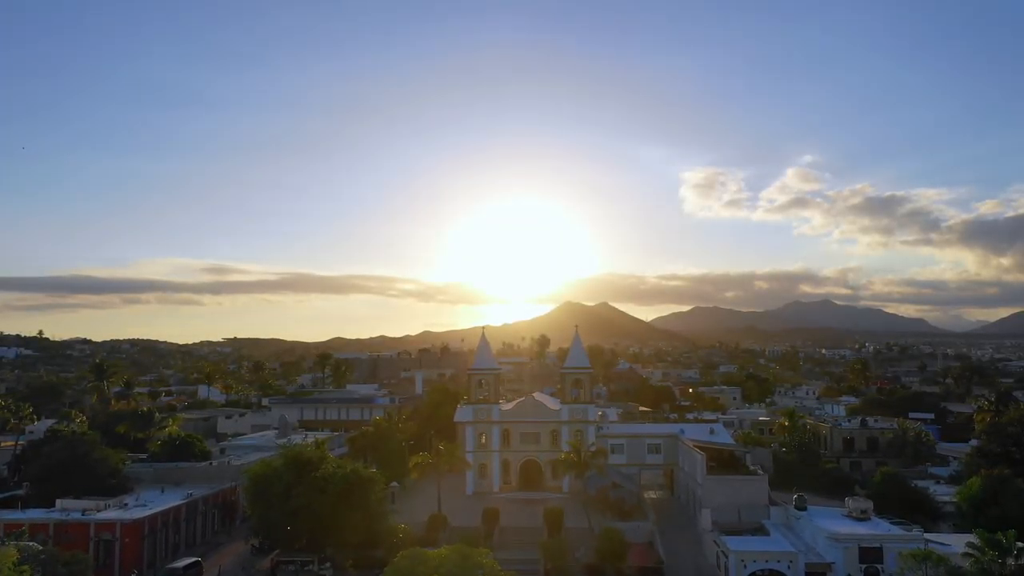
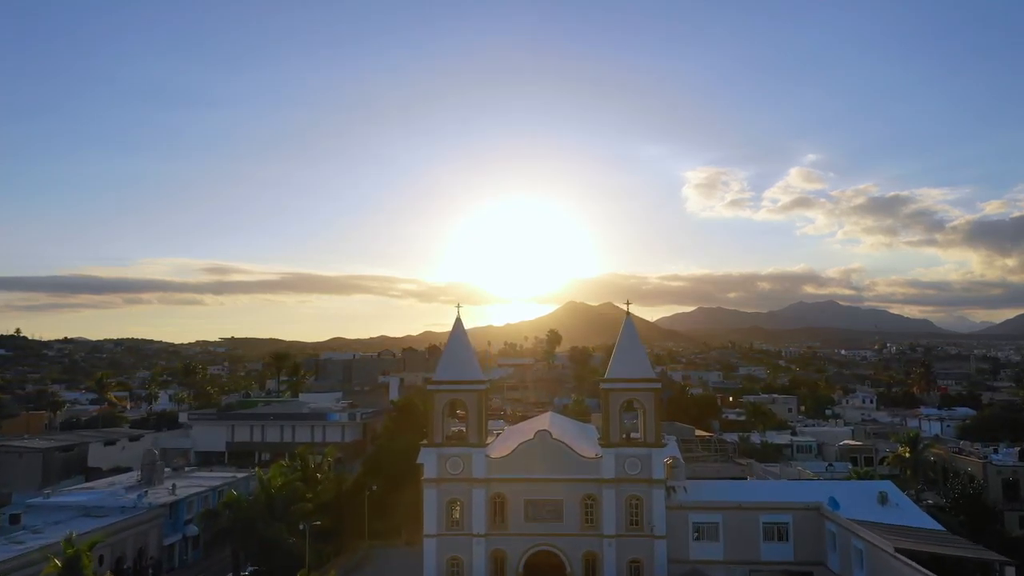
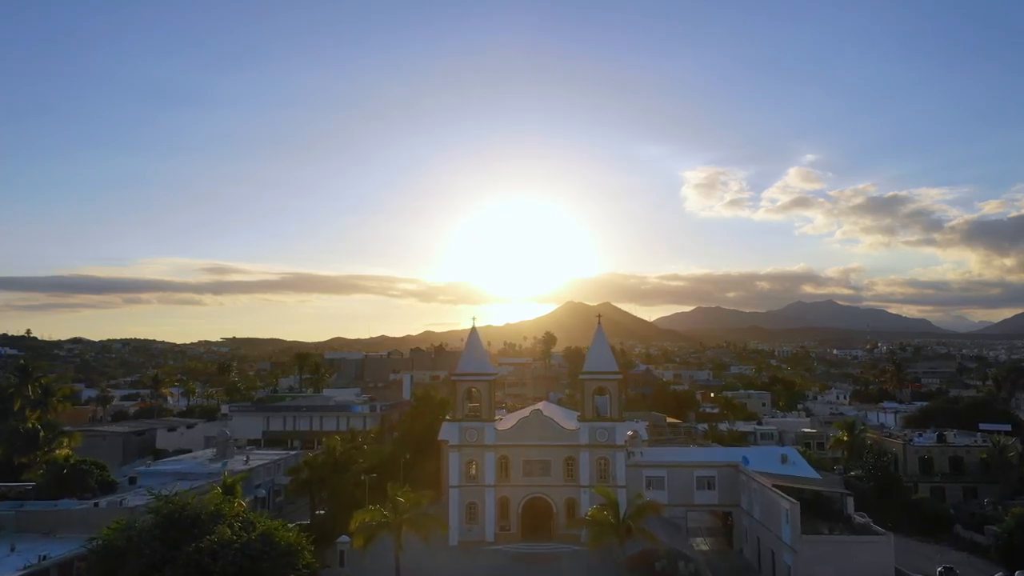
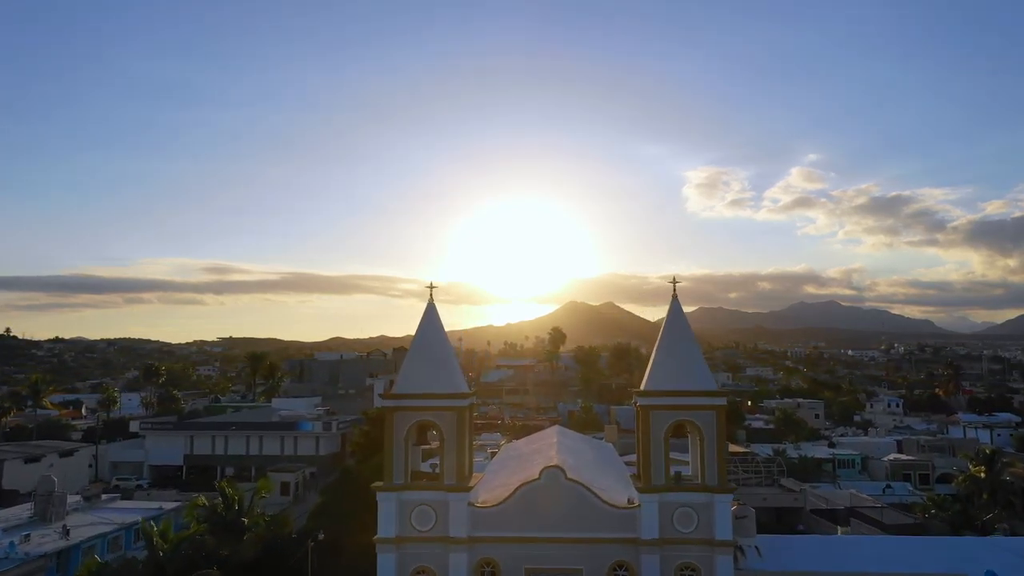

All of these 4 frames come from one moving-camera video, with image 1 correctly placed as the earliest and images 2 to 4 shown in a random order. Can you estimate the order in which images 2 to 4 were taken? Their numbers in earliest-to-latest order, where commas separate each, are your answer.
3, 2, 4
